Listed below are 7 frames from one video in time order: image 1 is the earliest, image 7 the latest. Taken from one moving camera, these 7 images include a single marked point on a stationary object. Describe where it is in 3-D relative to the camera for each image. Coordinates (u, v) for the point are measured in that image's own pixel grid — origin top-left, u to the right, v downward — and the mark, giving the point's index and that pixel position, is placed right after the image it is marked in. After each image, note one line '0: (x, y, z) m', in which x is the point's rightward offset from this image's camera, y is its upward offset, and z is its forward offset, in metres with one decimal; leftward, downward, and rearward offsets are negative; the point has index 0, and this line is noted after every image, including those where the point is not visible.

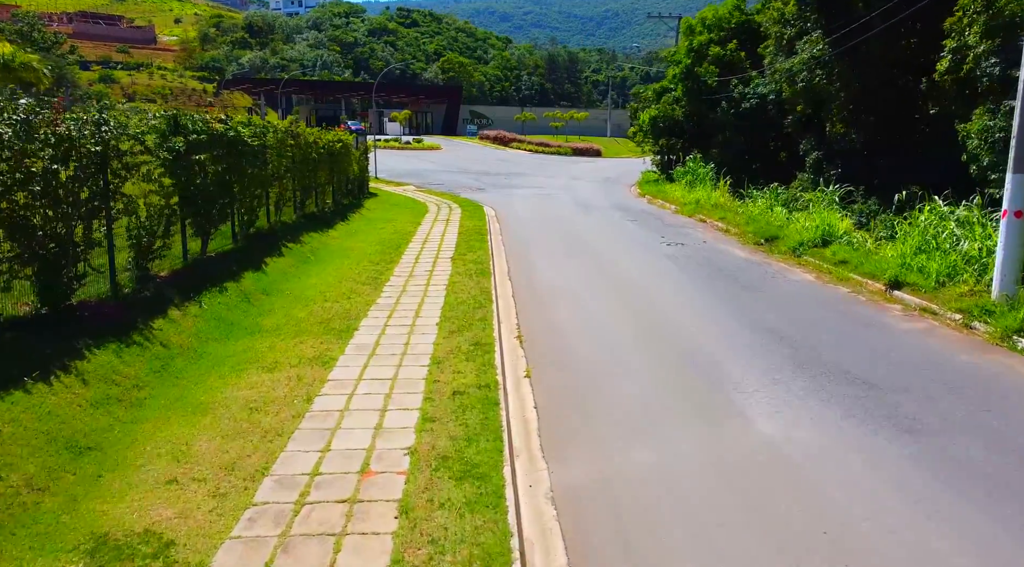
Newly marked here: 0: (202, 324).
0: (-3.0, -0.4, +7.8) m
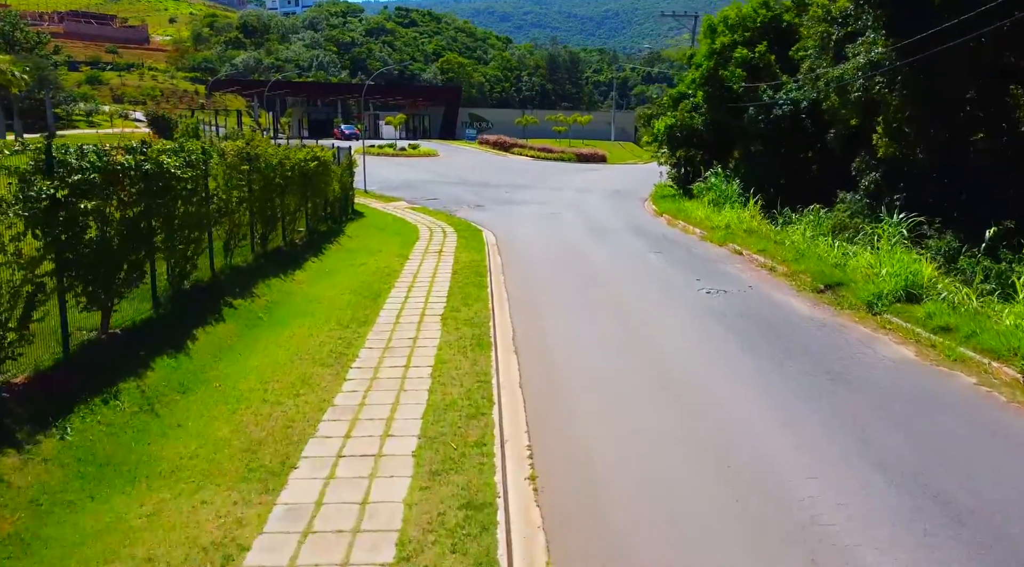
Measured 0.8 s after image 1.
0: (-2.9, -1.3, +5.1) m
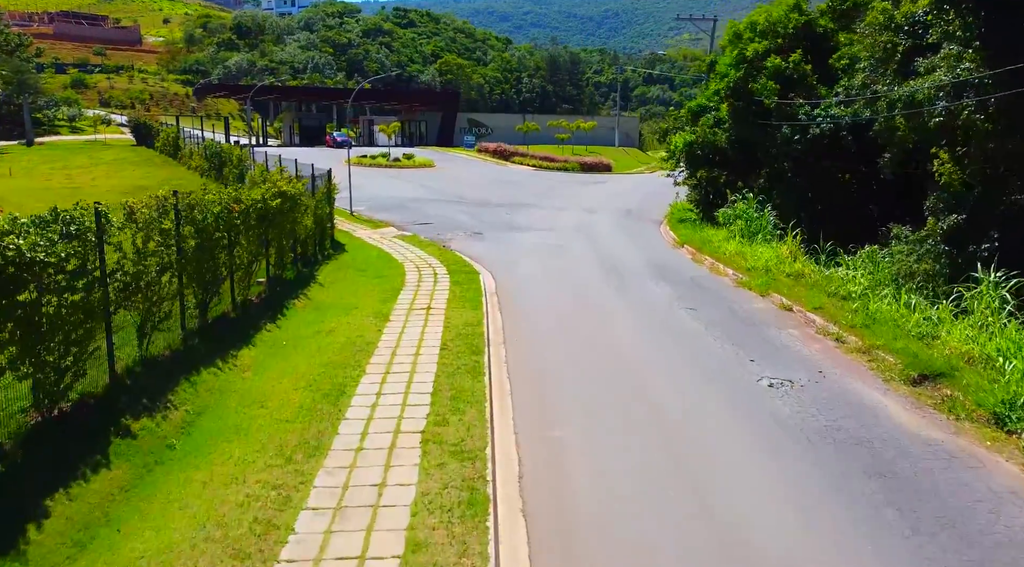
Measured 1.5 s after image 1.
0: (-2.9, -2.3, +2.4) m
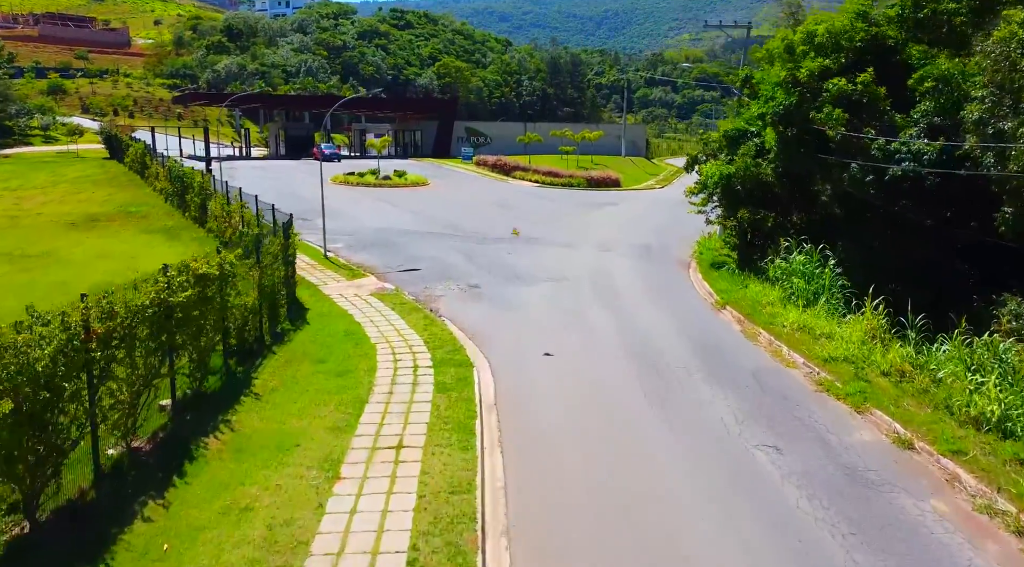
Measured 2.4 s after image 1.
0: (-2.8, -3.8, -1.6) m
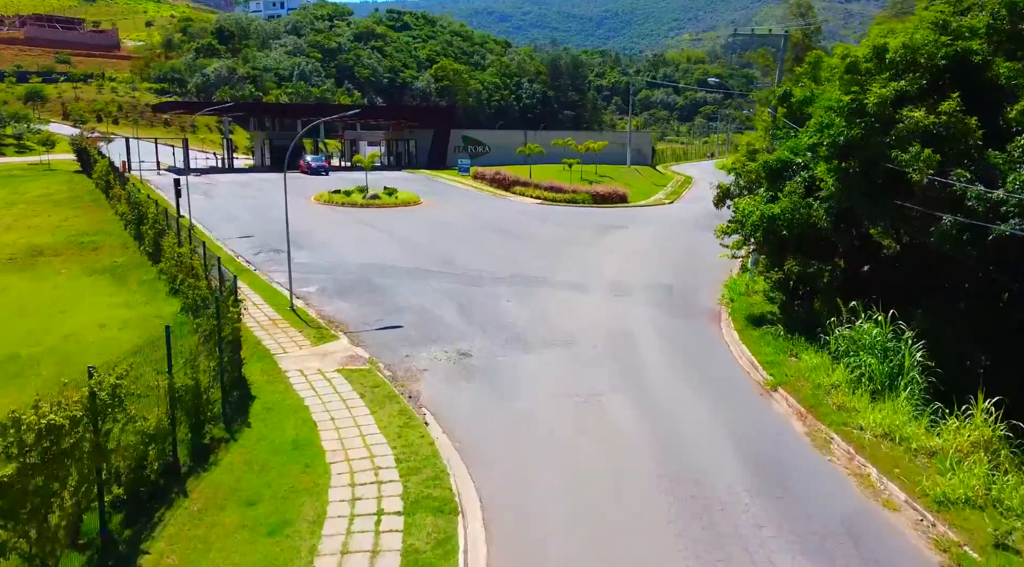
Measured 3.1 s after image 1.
0: (-2.8, -5.1, -5.0) m
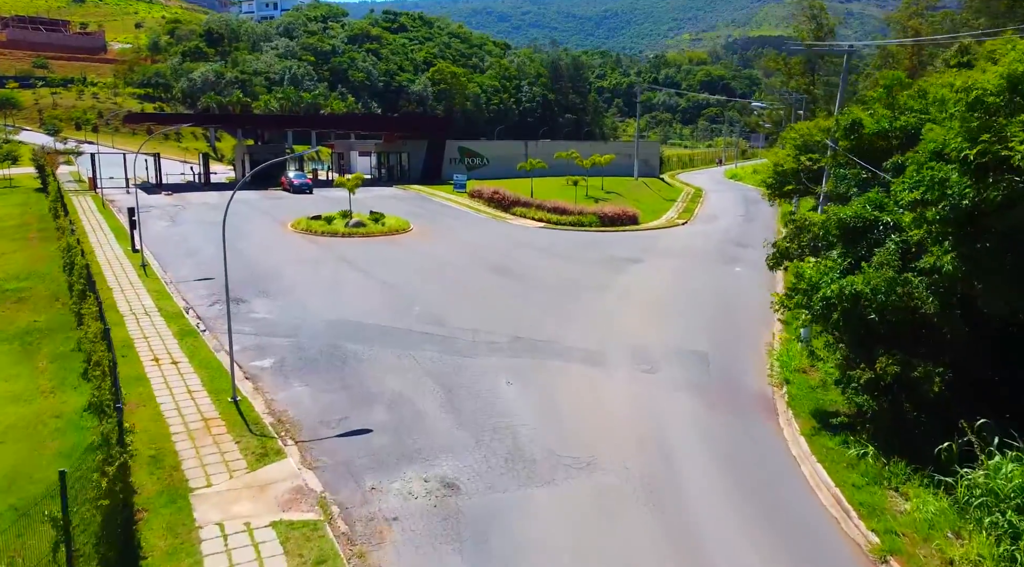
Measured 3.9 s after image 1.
0: (-2.8, -6.7, -9.1) m
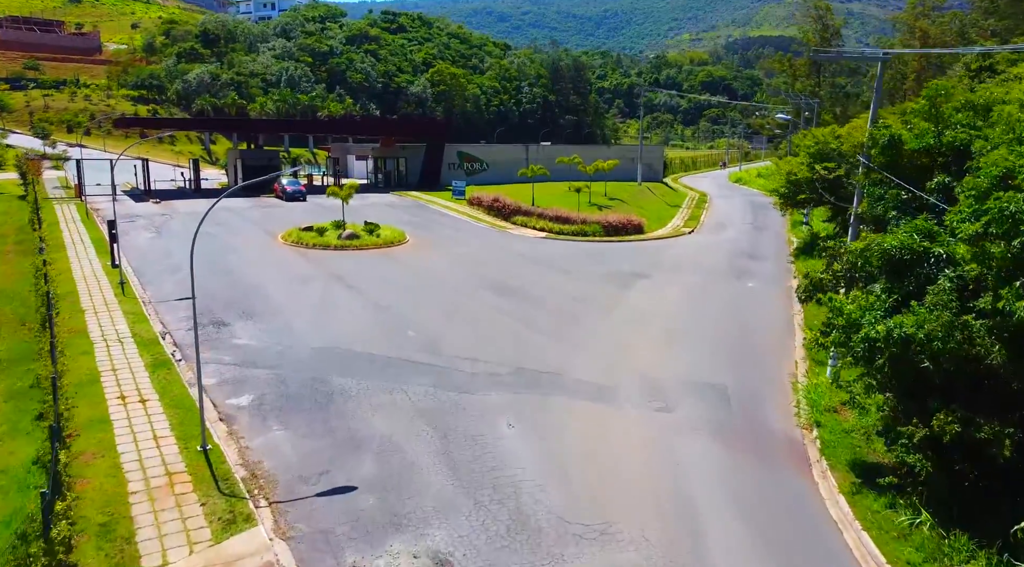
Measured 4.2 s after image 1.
0: (-2.7, -7.3, -10.7) m
